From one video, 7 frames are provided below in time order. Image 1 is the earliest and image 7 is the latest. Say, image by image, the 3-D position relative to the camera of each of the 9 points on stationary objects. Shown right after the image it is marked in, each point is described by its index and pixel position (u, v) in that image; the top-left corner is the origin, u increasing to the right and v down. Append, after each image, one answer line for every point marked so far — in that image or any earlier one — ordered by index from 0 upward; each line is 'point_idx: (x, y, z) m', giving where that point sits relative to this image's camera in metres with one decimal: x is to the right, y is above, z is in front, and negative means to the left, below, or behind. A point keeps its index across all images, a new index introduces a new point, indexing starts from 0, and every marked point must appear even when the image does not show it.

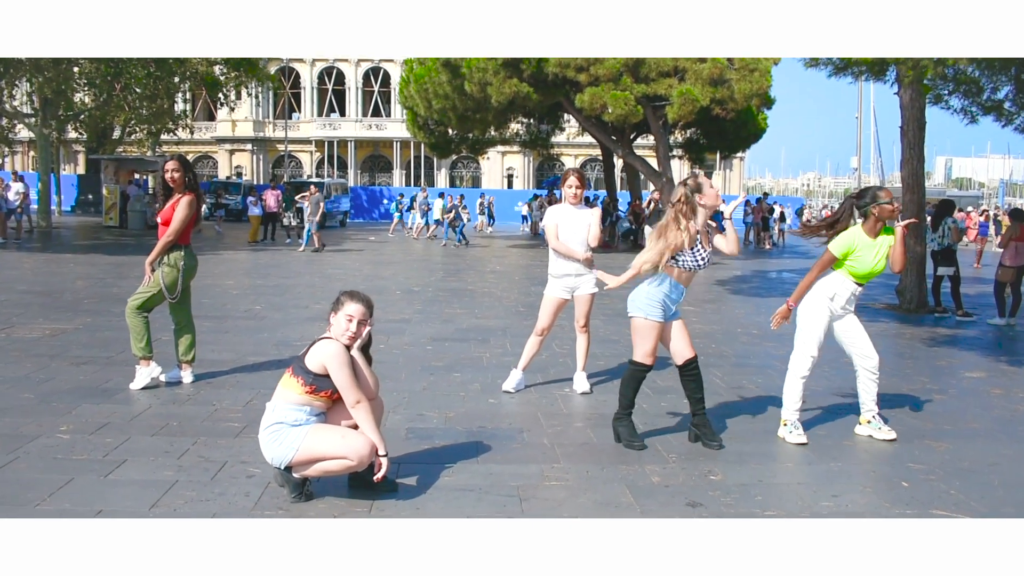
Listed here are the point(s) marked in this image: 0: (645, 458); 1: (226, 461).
0: (+0.8, -1.0, +5.7) m
1: (-1.6, -1.0, +5.6) m
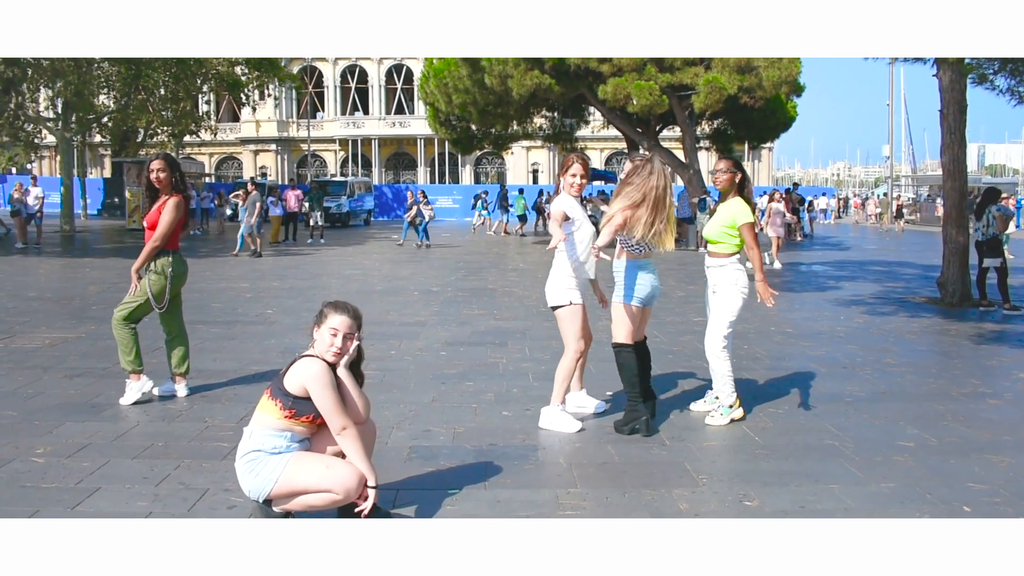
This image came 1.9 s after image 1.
0: (+0.8, -1.0, +5.1) m
1: (-1.6, -1.0, +5.1) m
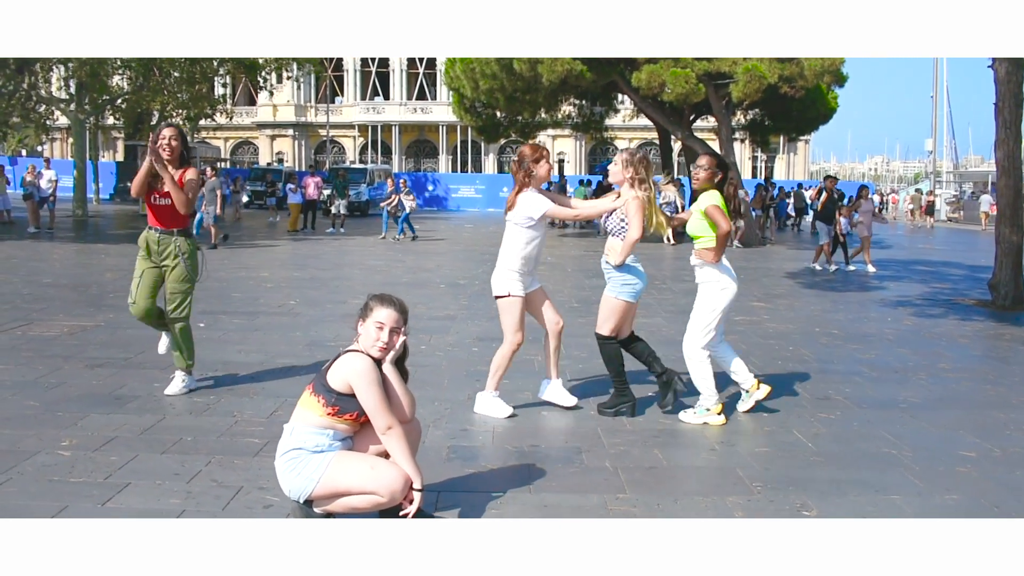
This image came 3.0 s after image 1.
0: (+1.1, -1.0, +4.9) m
1: (-1.4, -1.0, +4.9) m
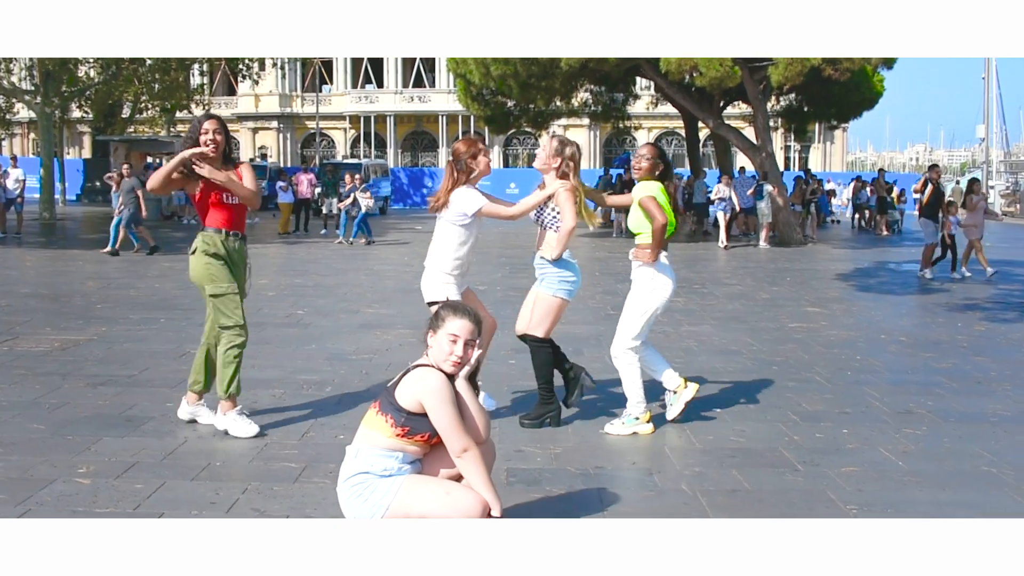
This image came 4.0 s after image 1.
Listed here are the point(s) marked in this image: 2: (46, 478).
0: (+1.4, -1.0, +4.5) m
1: (-1.0, -1.0, +4.4) m
2: (-2.4, -1.0, +5.1) m
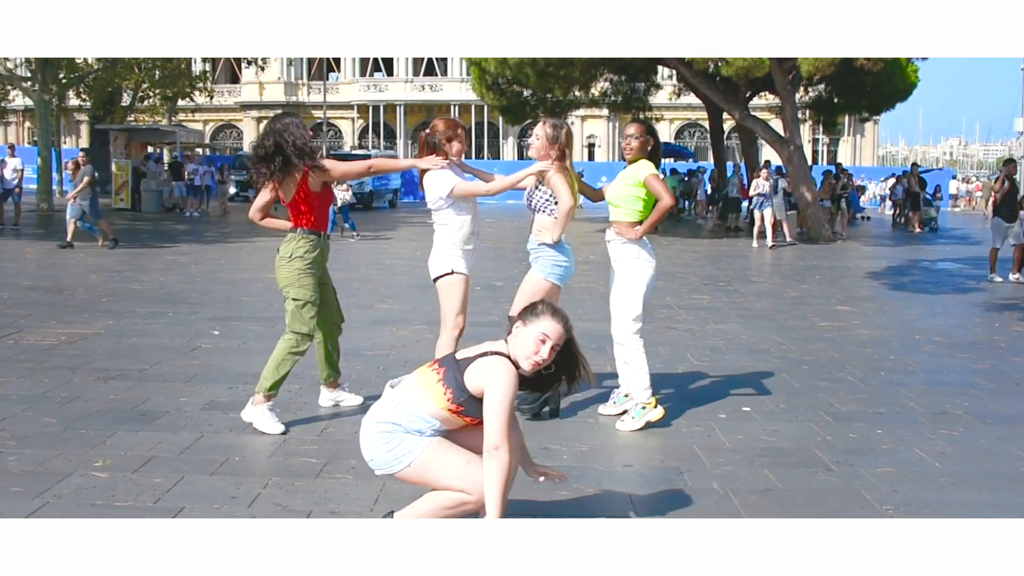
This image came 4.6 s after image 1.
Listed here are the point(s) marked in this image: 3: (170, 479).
0: (+1.5, -1.0, +4.4) m
1: (-0.9, -1.0, +4.3) m
2: (-2.3, -0.9, +5.0) m
3: (-1.7, -0.9, +4.8) m
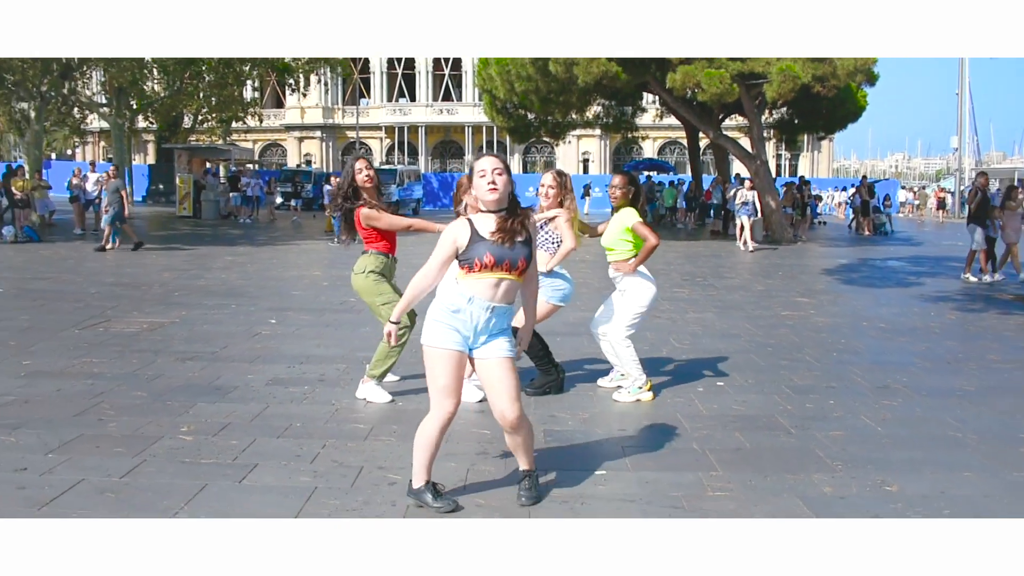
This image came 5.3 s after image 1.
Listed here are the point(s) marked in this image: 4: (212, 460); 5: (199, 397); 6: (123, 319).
0: (+1.6, -1.0, +5.3) m
1: (-0.8, -1.0, +5.4) m
2: (-2.2, -0.9, +6.1) m
3: (-1.6, -0.9, +5.9) m
4: (-1.7, -1.0, +5.5) m
5: (-2.3, -0.8, +7.0) m
6: (-4.4, -0.4, +10.9) m
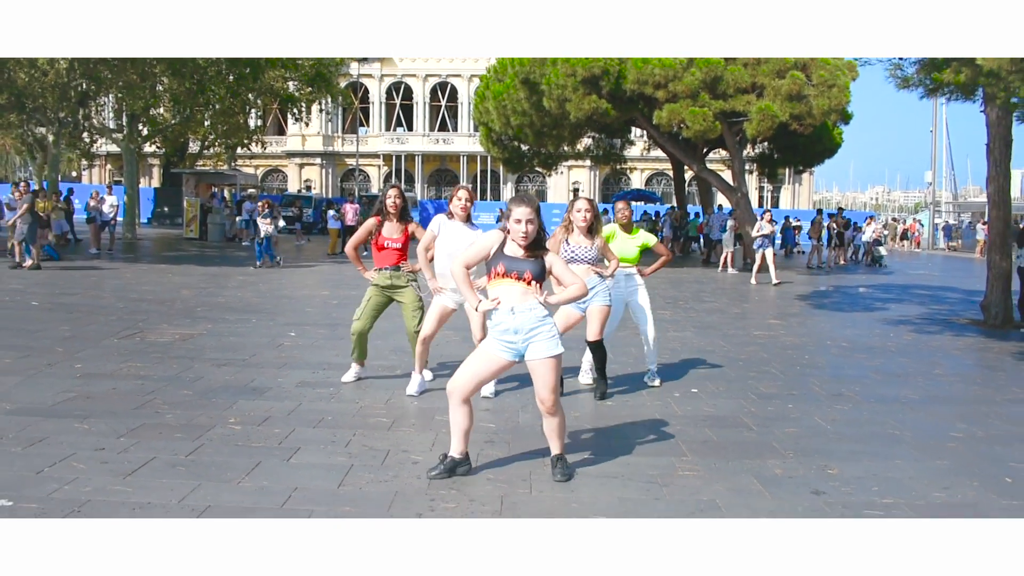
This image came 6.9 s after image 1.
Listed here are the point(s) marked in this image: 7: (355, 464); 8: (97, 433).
0: (+1.6, -1.1, +6.3) m
1: (-0.8, -1.0, +6.3) m
2: (-2.2, -1.0, +7.0) m
3: (-1.6, -1.0, +6.8) m
4: (-1.7, -1.0, +6.5) m
5: (-2.2, -0.9, +8.0) m
6: (-4.4, -0.5, +11.9) m
7: (-1.0, -1.1, +6.0) m
8: (-2.8, -1.0, +6.7) m
